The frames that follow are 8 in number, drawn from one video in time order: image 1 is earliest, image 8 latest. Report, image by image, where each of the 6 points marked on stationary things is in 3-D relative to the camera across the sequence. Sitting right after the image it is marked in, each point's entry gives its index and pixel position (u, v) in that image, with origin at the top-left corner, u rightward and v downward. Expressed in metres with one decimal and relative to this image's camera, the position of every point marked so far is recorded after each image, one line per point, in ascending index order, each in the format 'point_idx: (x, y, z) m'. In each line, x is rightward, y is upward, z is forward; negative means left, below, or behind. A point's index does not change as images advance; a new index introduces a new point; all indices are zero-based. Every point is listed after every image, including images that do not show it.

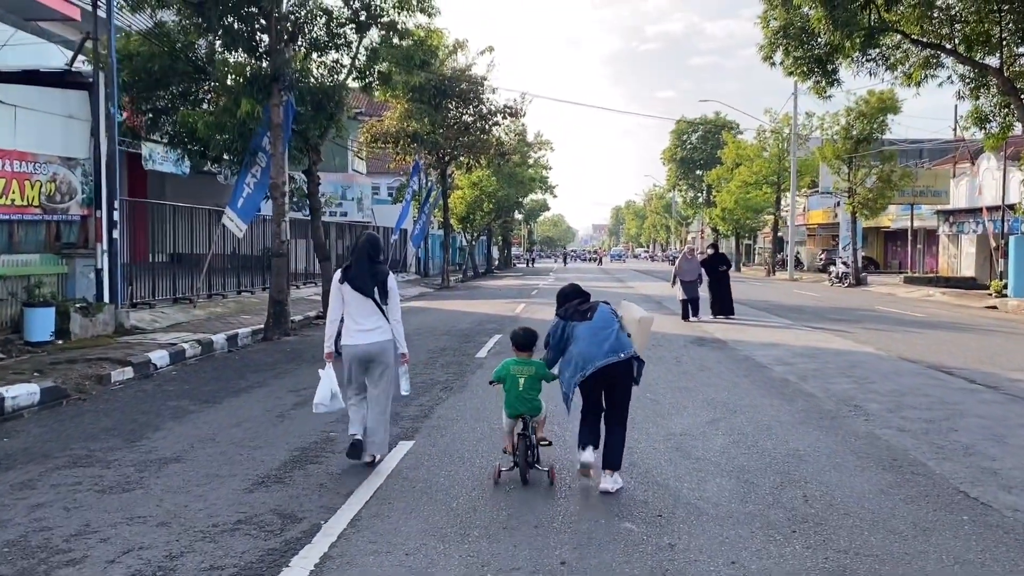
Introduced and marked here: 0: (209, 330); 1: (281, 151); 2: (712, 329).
0: (-5.5, -0.8, +15.8) m
1: (-4.3, +2.5, +16.1) m
2: (+3.4, -0.8, +15.0) m
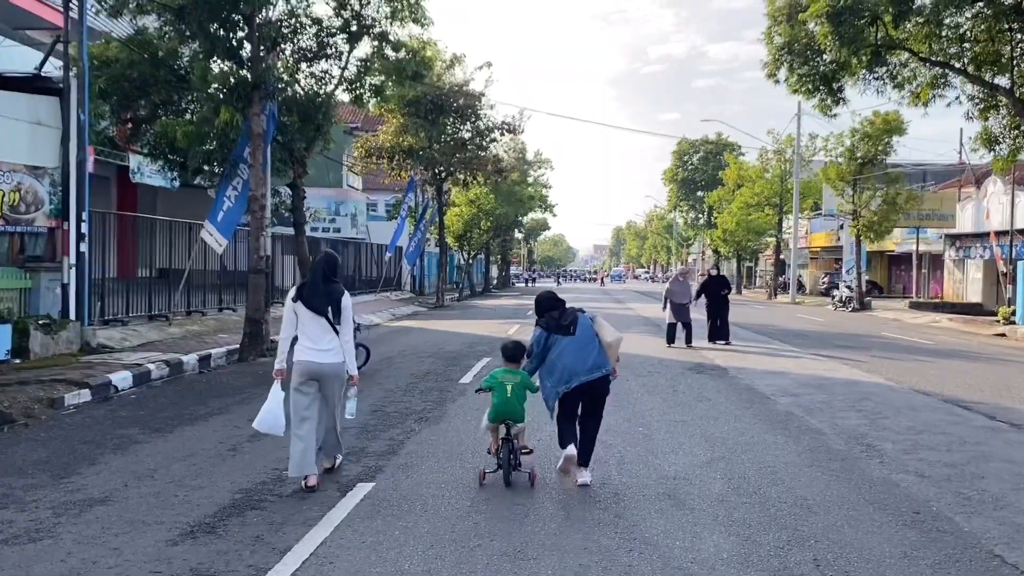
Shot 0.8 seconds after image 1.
0: (-5.7, -1.1, +15.1) m
1: (-4.4, +2.2, +15.4) m
2: (+3.3, -1.2, +14.2) m
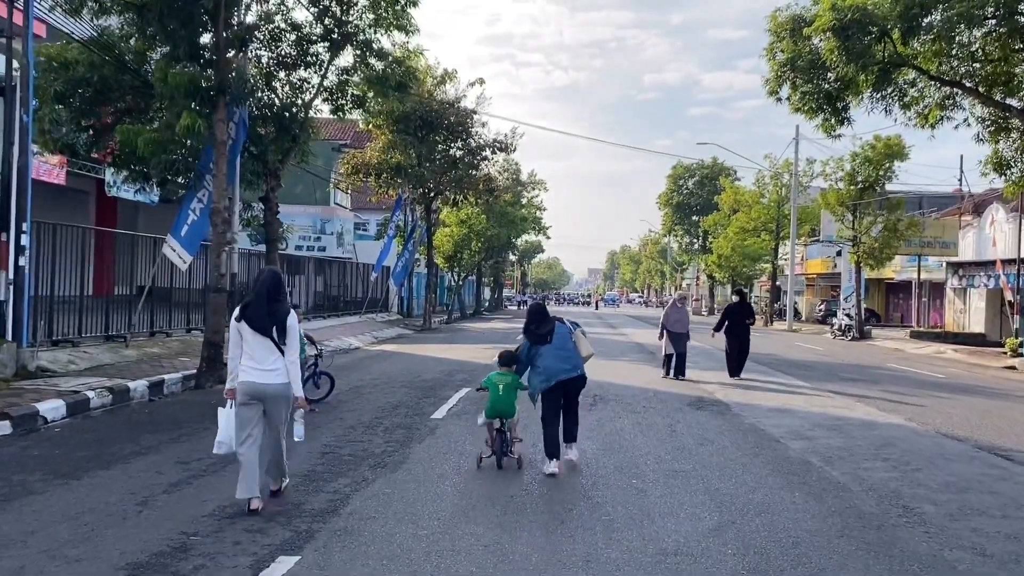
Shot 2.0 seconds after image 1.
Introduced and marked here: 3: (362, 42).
0: (-6.0, -1.4, +13.8) m
1: (-4.7, +1.9, +14.2) m
2: (+3.0, -1.6, +13.0) m
3: (-3.3, +5.5, +19.5) m
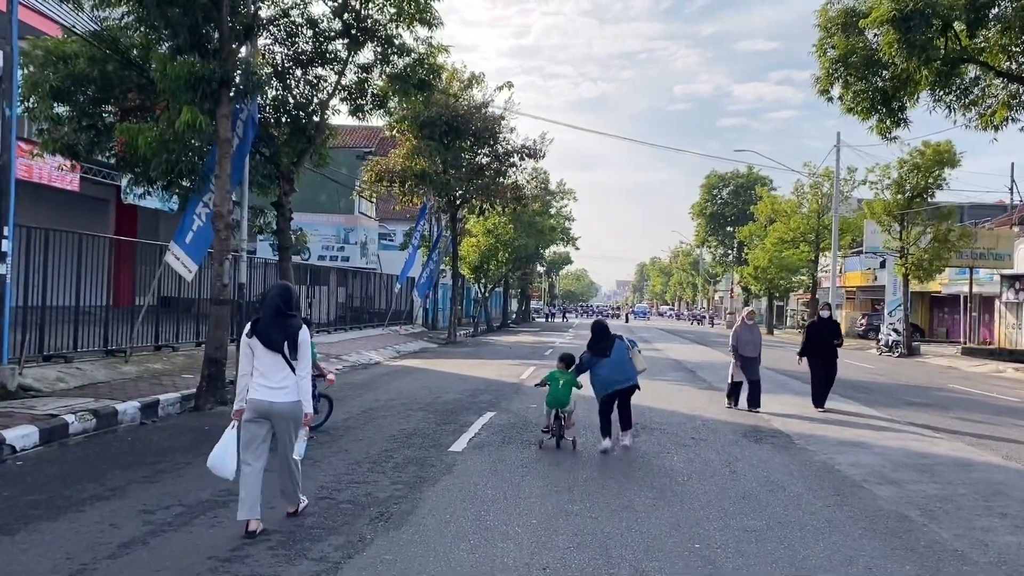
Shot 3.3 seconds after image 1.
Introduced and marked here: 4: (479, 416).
0: (-5.5, -1.5, +12.6) m
1: (-4.2, +1.7, +13.0) m
2: (+3.4, -1.8, +11.5) m
3: (-2.7, +5.2, +18.3) m
4: (-0.4, -1.7, +11.6) m
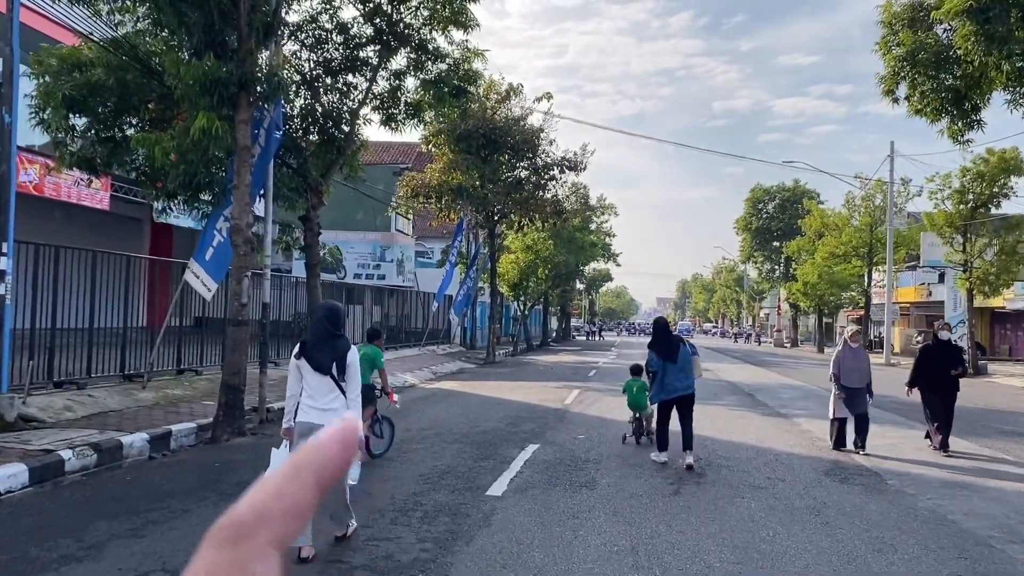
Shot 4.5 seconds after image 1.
0: (-4.9, -1.8, +11.6) m
1: (-3.6, +1.4, +12.0) m
2: (+3.9, -2.0, +10.1) m
3: (-1.9, +4.9, +17.3) m
4: (+0.1, -1.9, +10.3) m
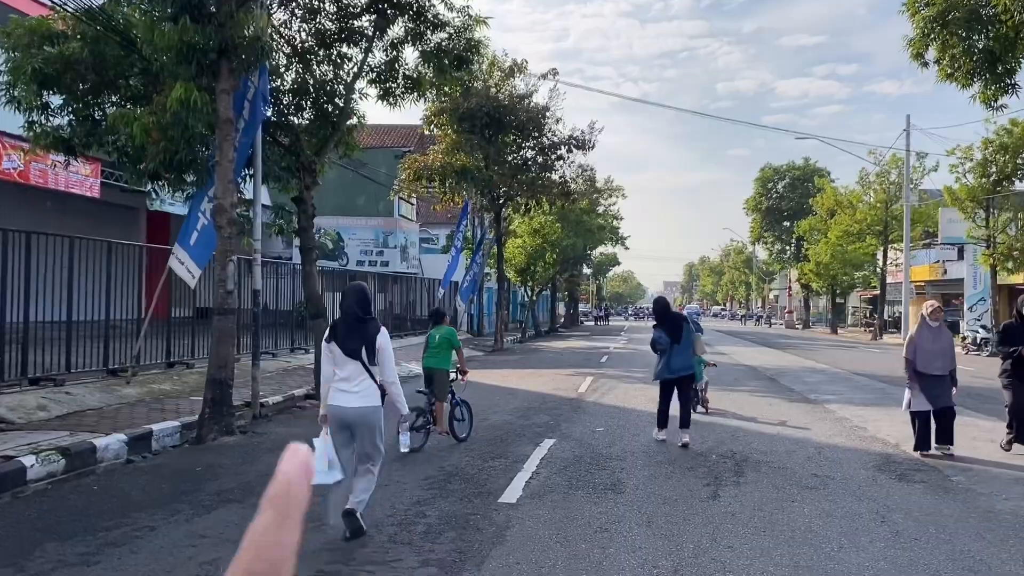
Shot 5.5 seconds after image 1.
0: (-4.8, -1.6, +10.7) m
1: (-3.5, +1.6, +11.0) m
2: (+4.1, -1.7, +9.1) m
3: (-1.8, +5.2, +16.3) m
4: (+0.2, -1.7, +9.4) m
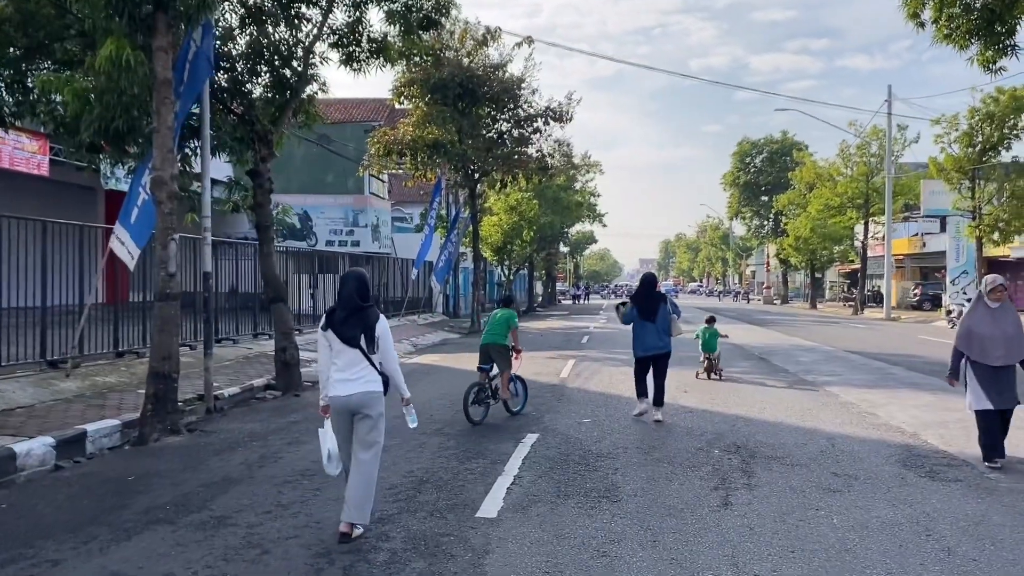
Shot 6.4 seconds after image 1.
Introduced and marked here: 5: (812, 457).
0: (-5.0, -1.5, +9.5) m
1: (-3.8, +1.8, +9.8) m
2: (+3.9, -1.4, +8.2) m
3: (-2.3, +5.5, +15.0) m
4: (0.0, -1.5, +8.4) m
5: (+2.6, -1.5, +7.6) m
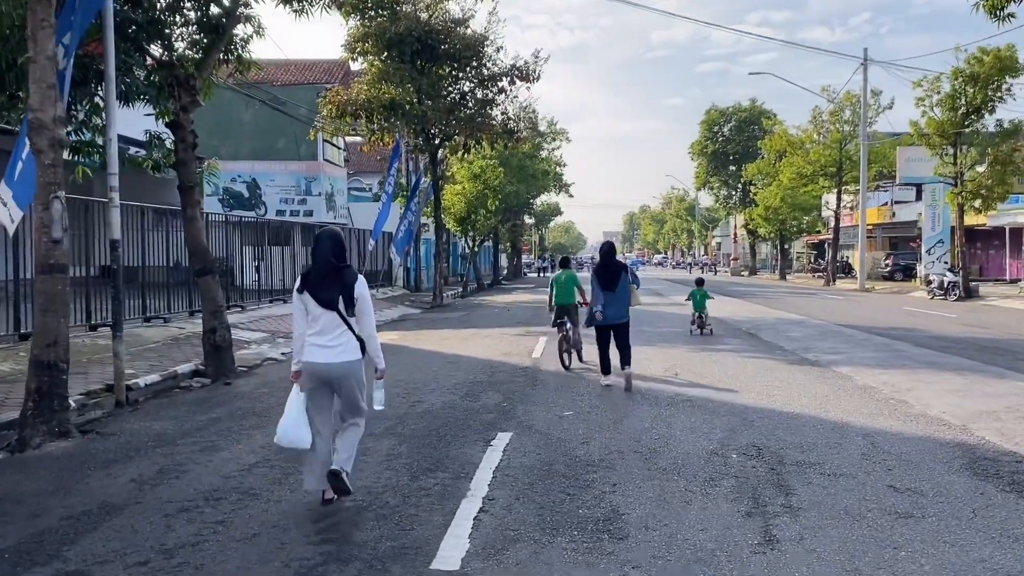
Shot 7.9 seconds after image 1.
0: (-5.3, -1.2, +7.7) m
1: (-4.1, +2.1, +7.9) m
2: (+3.6, -1.1, +6.7) m
3: (-2.9, +6.0, +13.1) m
4: (-0.2, -1.2, +6.8) m
5: (+2.4, -1.2, +6.1) m
